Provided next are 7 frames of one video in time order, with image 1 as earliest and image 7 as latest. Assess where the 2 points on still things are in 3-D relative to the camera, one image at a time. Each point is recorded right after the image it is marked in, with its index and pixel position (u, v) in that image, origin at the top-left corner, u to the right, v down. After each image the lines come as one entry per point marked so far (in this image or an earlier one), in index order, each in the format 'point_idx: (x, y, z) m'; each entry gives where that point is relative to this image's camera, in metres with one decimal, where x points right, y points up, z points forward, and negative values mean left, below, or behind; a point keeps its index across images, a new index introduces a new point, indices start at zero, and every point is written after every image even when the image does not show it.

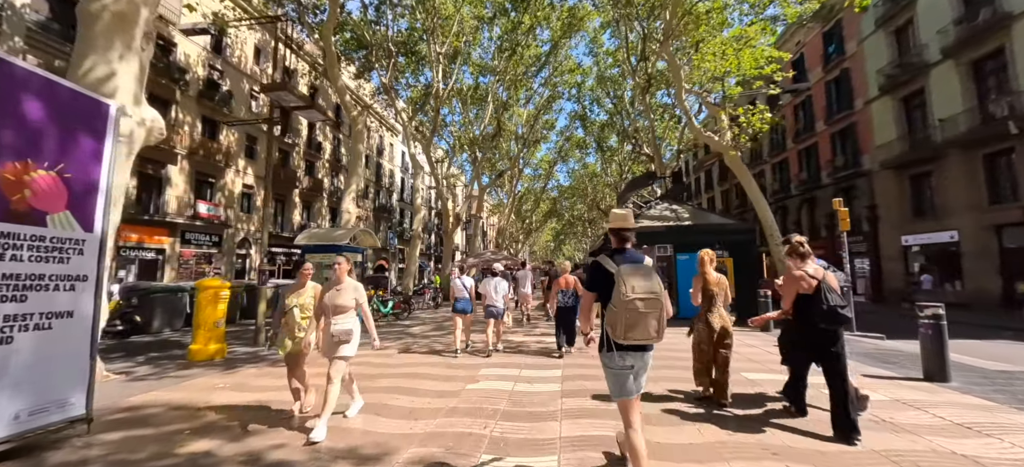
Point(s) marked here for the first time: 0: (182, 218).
0: (-14.3, +0.7, +18.4) m
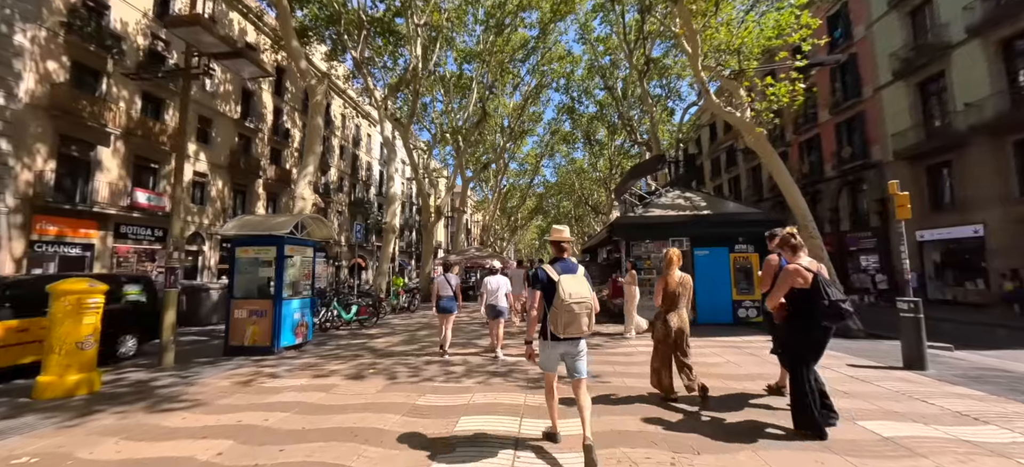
0: (-14.8, +1.0, +15.9) m
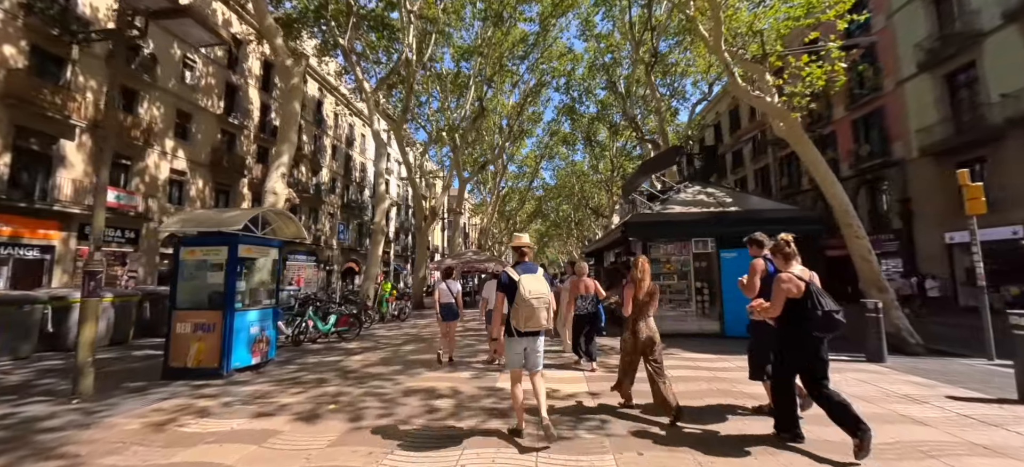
0: (-14.8, +0.9, +14.6) m
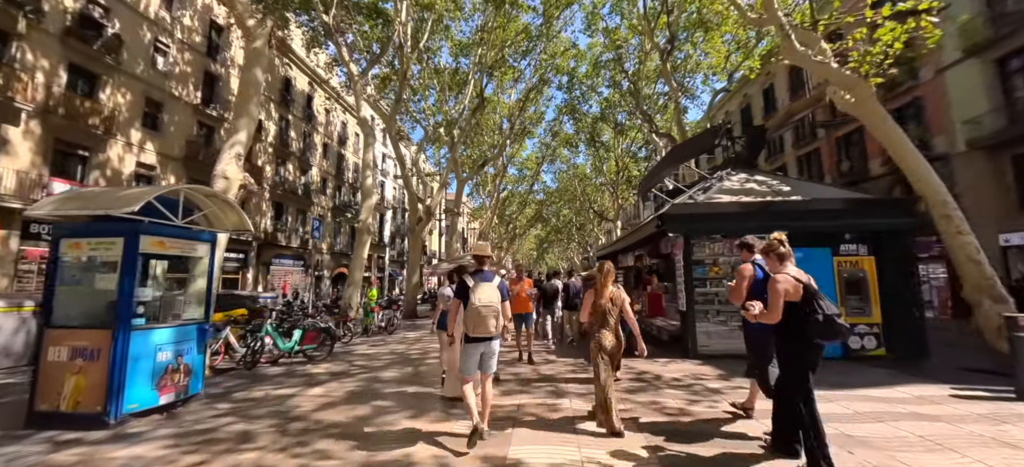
0: (-14.7, +0.9, +12.8) m
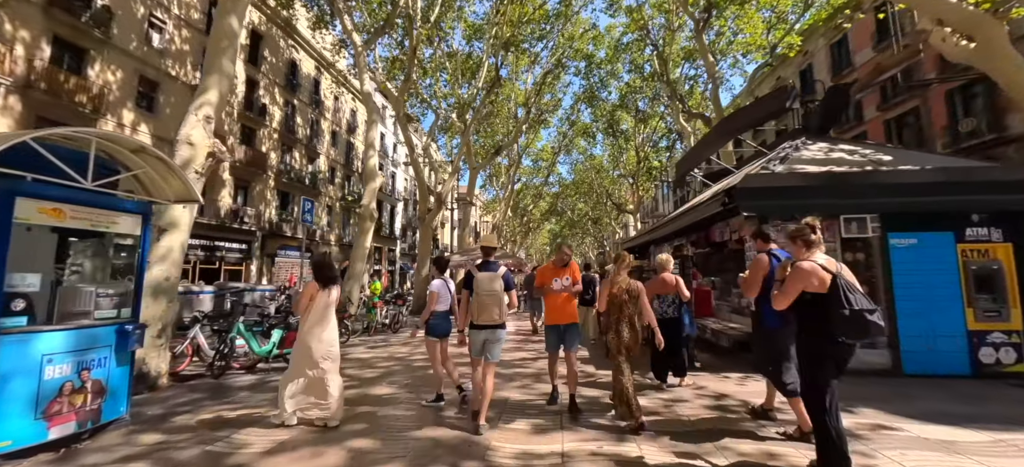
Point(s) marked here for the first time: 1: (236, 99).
0: (-14.2, +1.4, +11.8) m
1: (-12.9, +6.3, +19.7) m
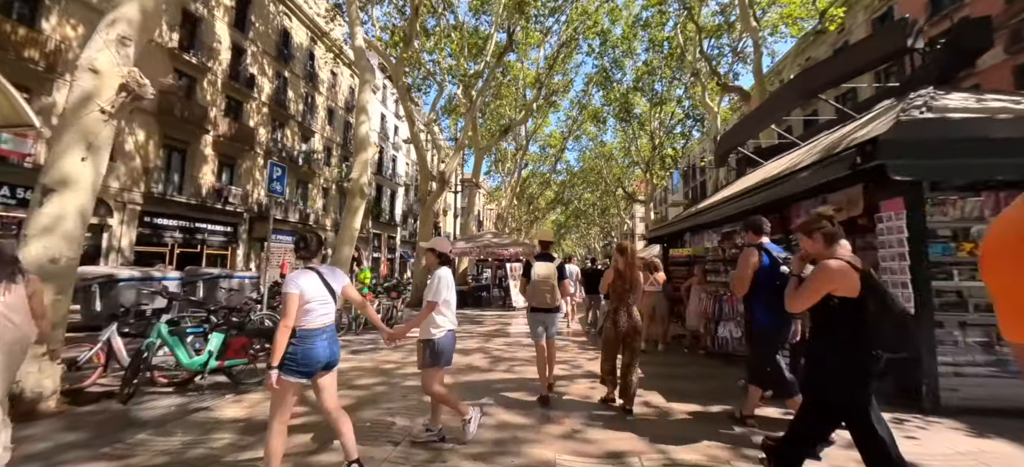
0: (-13.8, +2.0, +10.1) m
1: (-12.4, +7.1, +17.9) m
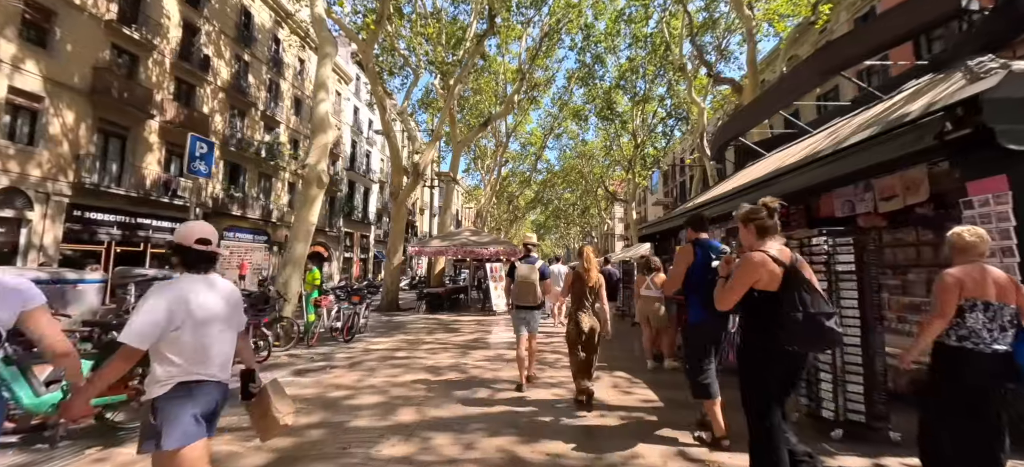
0: (-14.2, +2.1, +8.3) m
1: (-13.2, +7.2, +16.2) m
